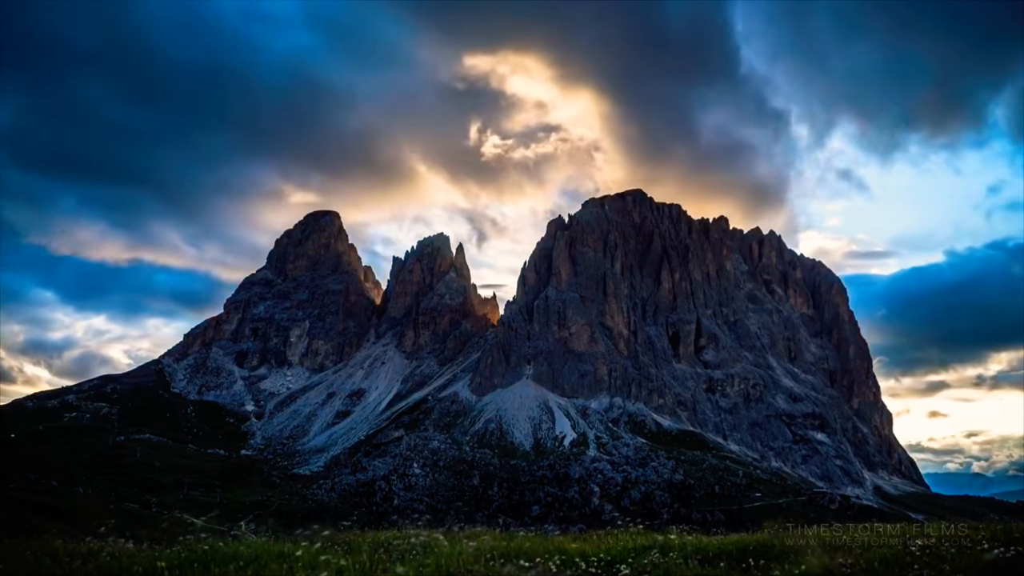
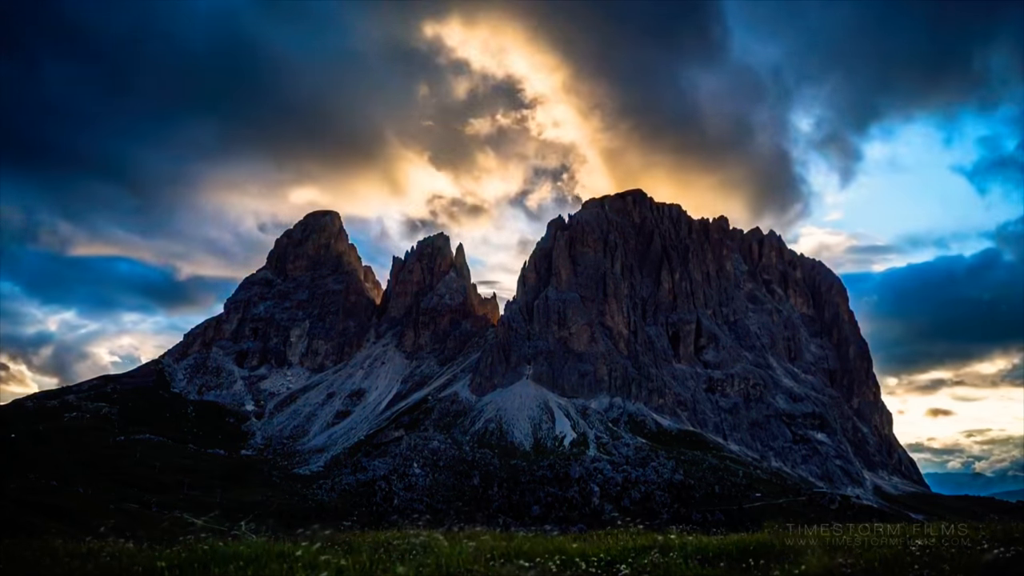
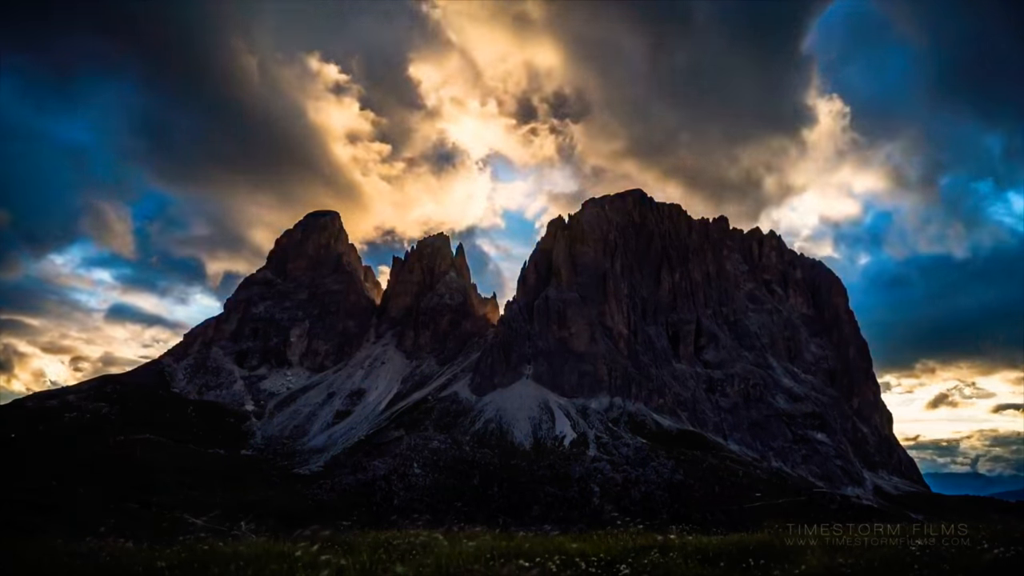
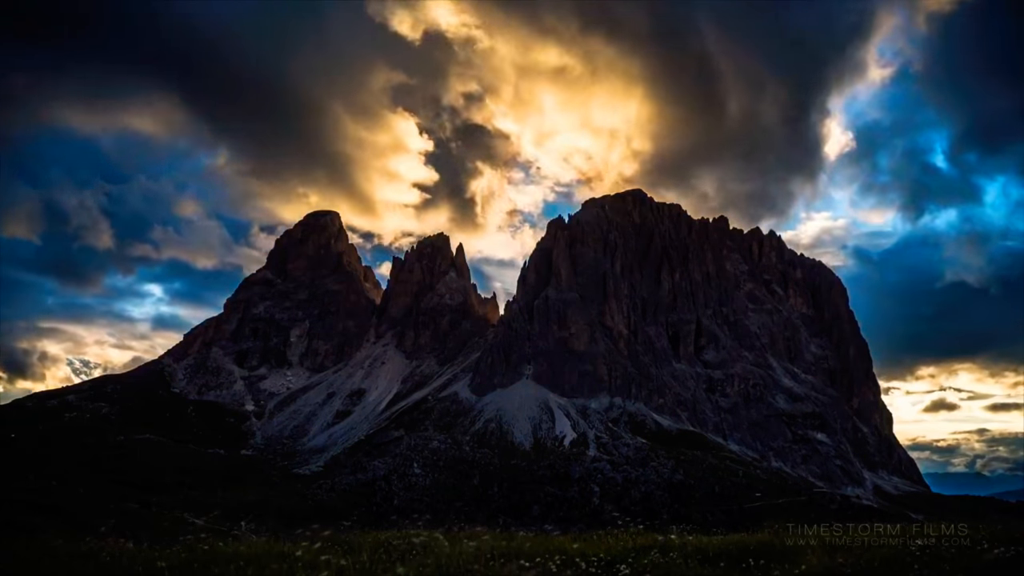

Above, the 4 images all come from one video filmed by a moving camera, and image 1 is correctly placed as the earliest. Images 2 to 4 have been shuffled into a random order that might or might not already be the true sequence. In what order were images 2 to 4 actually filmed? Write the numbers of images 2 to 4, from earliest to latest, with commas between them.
2, 4, 3
